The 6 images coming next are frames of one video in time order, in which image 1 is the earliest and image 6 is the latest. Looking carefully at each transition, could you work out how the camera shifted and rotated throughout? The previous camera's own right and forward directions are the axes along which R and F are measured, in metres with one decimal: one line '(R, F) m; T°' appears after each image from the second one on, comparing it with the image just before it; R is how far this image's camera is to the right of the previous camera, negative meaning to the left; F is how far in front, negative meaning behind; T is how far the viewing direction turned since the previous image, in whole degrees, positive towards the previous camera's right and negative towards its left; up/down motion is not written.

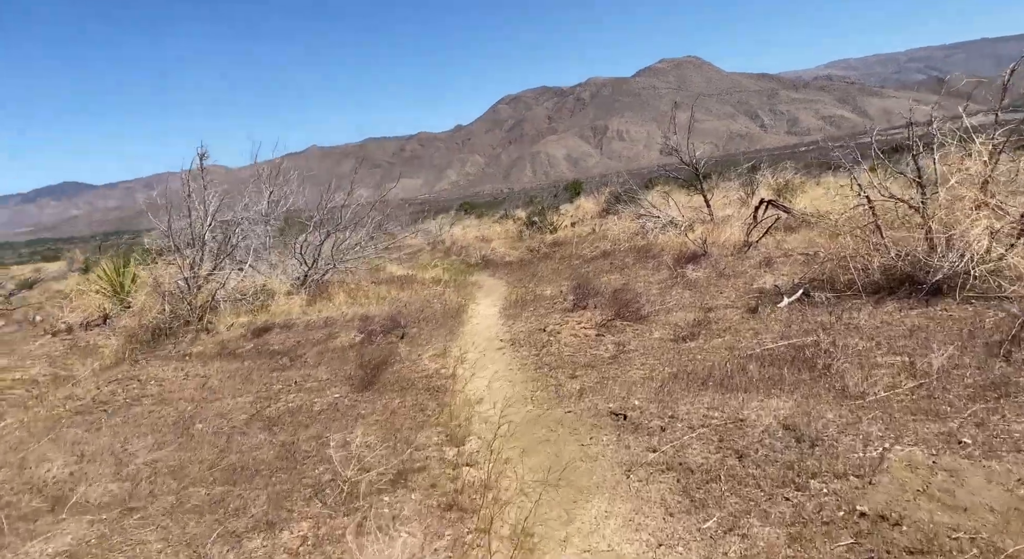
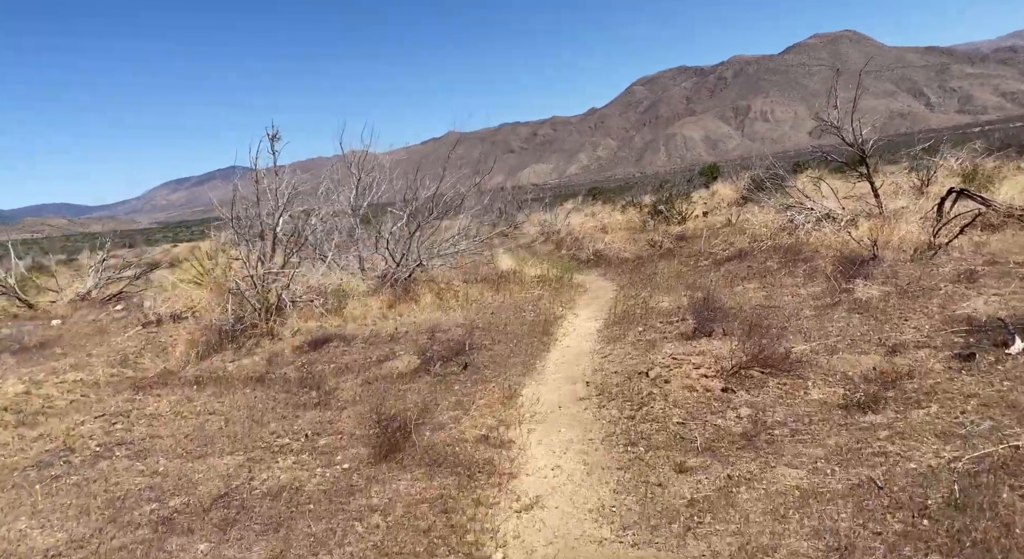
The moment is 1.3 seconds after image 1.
(+0.3, +2.3) m; -10°
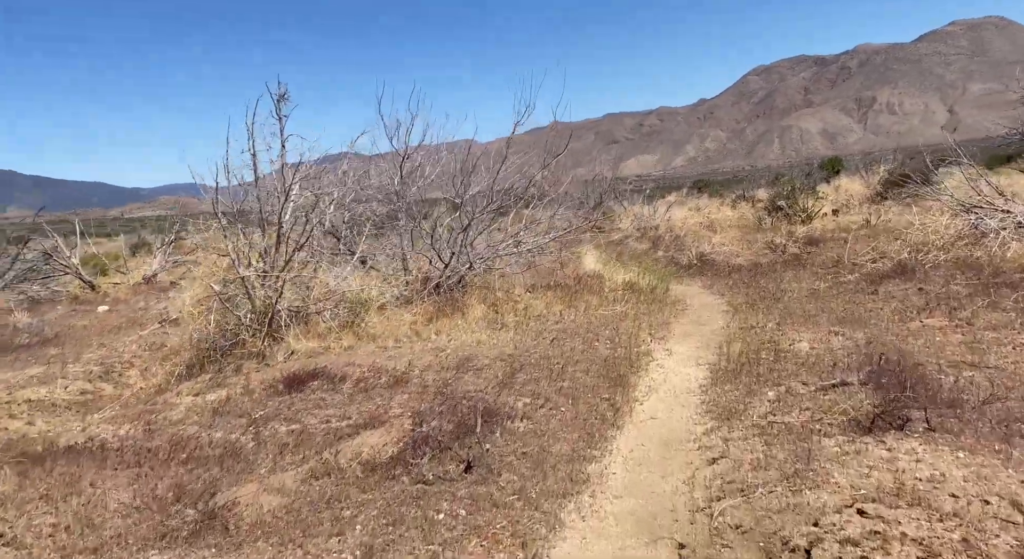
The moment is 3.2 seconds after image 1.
(+0.3, +3.2) m; -7°
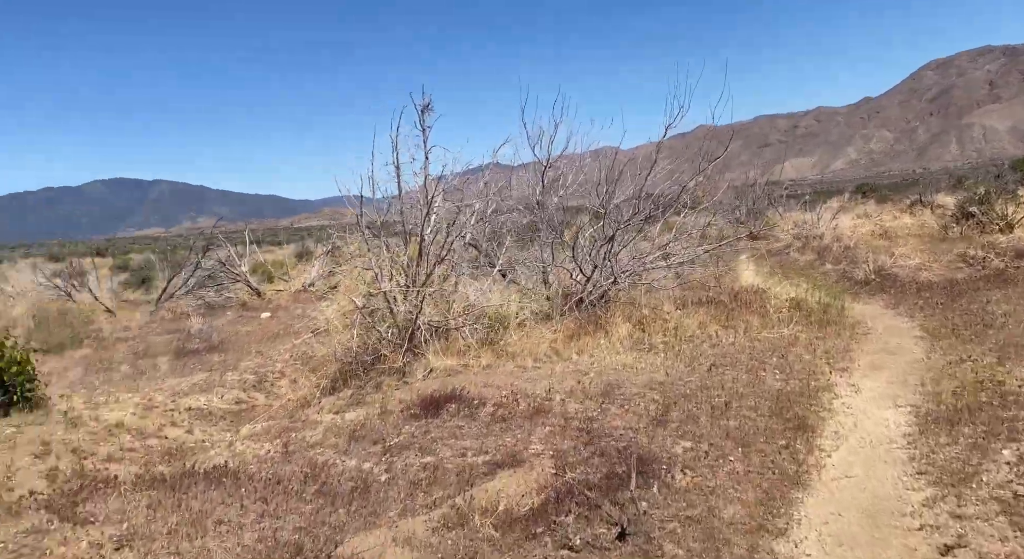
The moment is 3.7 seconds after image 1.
(-0.1, +0.7) m; -11°
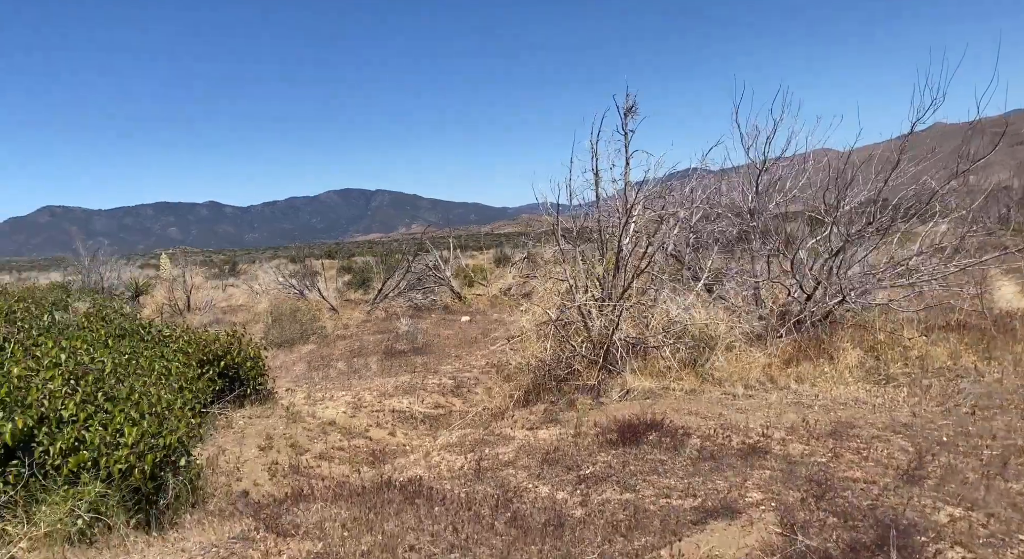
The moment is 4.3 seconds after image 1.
(-0.1, +0.5) m; -14°
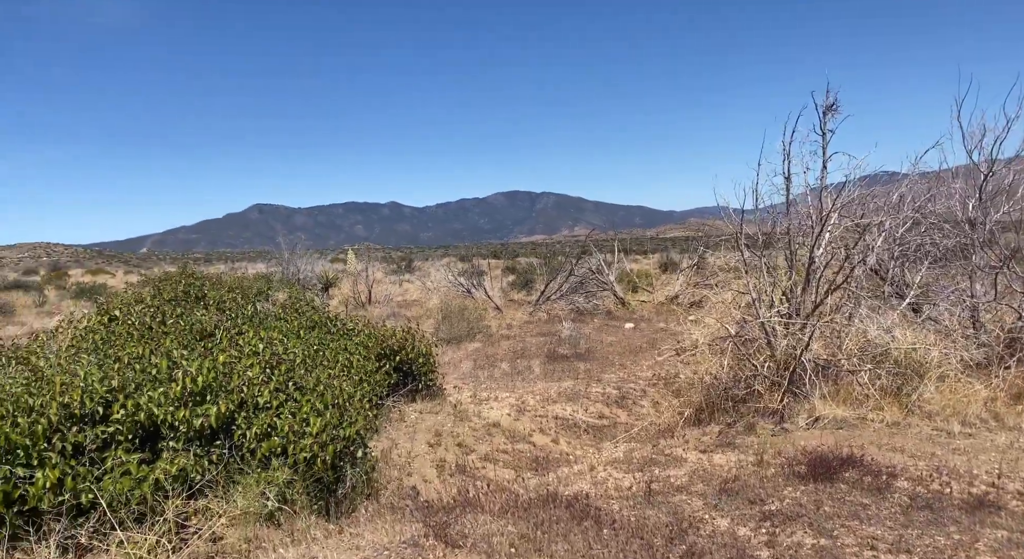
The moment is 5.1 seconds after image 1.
(-0.1, +0.3) m; -12°
